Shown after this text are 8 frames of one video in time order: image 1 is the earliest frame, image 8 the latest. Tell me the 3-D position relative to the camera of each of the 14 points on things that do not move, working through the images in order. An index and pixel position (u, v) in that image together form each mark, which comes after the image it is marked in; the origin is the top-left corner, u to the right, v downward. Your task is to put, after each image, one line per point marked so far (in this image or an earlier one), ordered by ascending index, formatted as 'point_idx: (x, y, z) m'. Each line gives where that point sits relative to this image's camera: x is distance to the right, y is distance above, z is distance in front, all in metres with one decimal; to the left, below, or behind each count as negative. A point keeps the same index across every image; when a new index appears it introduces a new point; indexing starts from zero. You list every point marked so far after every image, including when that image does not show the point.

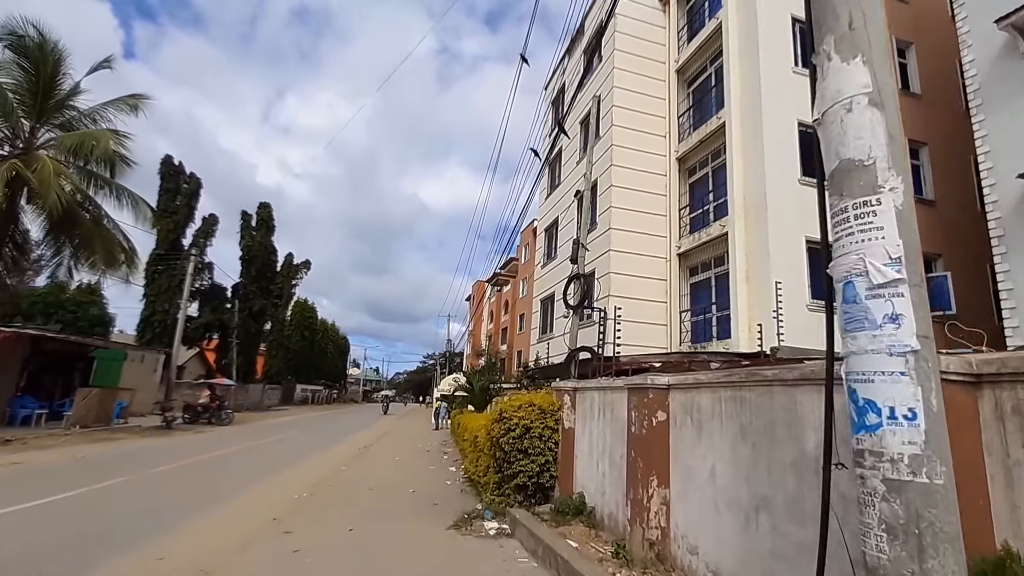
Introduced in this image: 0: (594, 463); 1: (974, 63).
0: (+0.9, -2.0, +5.5) m
1: (+9.3, +4.5, +9.7) m
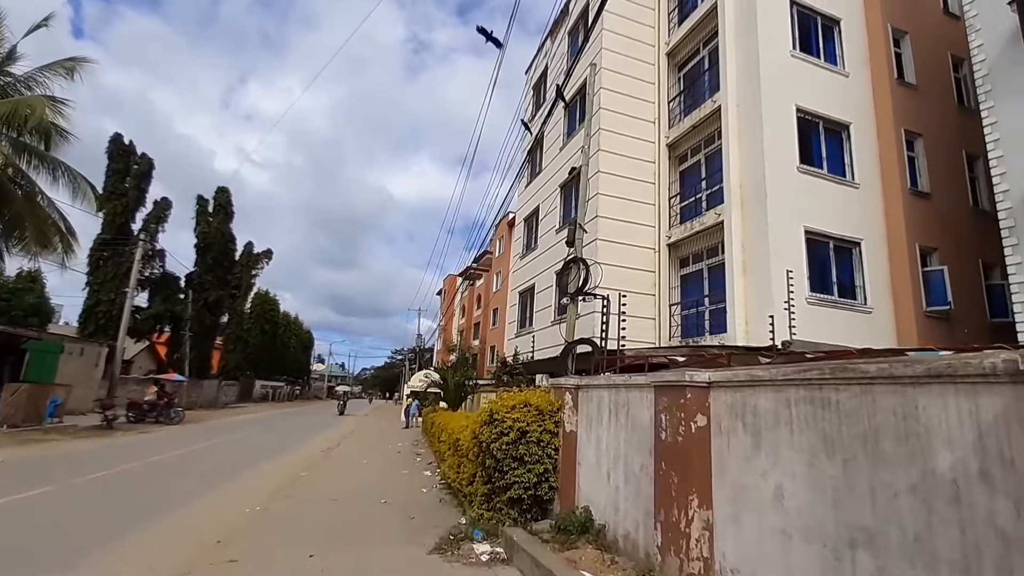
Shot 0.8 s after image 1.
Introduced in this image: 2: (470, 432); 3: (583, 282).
0: (+0.9, -1.8, +4.7) m
1: (+9.0, +4.6, +9.4) m
2: (-0.5, -1.8, +6.3) m
3: (+1.0, +0.1, +6.9) m
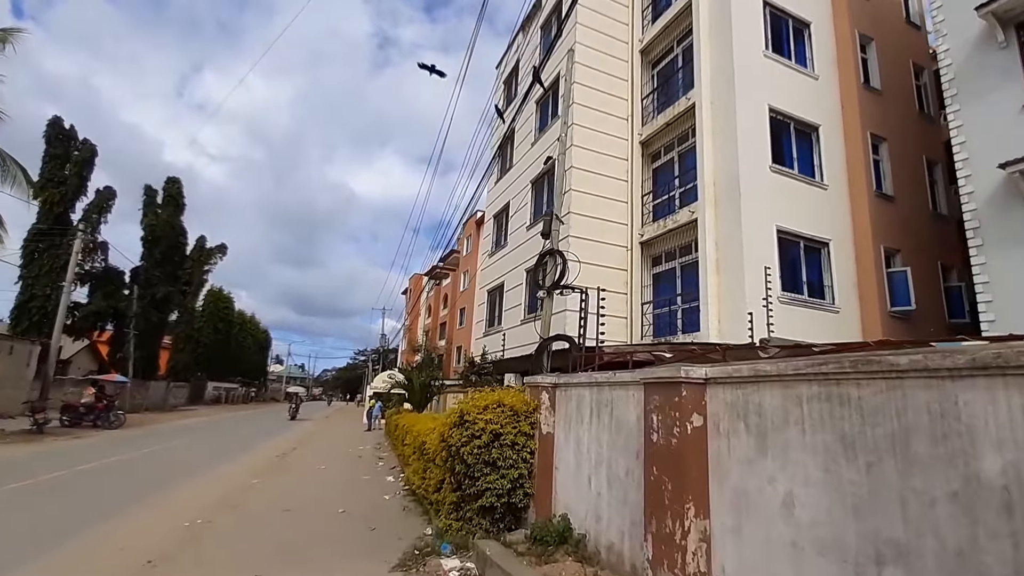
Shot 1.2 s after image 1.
0: (+0.6, -1.7, +4.3) m
1: (+8.5, +4.6, +9.6) m
2: (-0.9, -1.7, +5.9) m
3: (+0.6, +0.2, +6.6) m
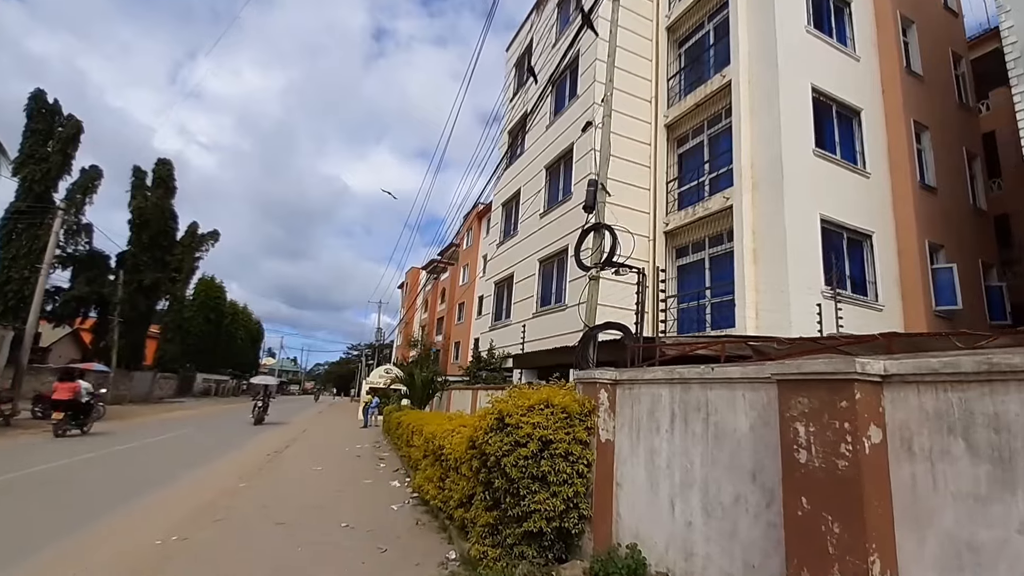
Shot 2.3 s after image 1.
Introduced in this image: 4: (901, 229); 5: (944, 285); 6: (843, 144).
0: (+1.1, -1.5, +3.4) m
1: (+9.0, +4.7, +8.7) m
2: (-0.5, -1.5, +4.9) m
3: (+1.1, +0.4, +5.6) m
4: (+8.8, +1.3, +11.1) m
5: (+9.4, +0.1, +10.7) m
6: (+7.4, +3.2, +11.1) m
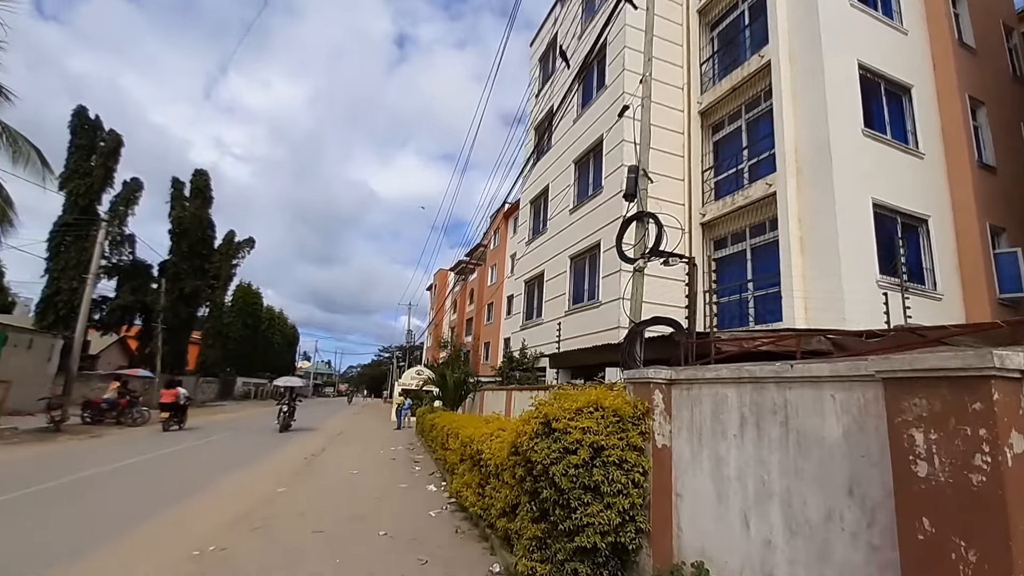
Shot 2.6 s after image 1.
0: (+1.4, -1.4, +3.0) m
1: (+9.5, +4.9, +7.9) m
2: (0.0, -1.5, +4.6) m
3: (+1.5, +0.5, +5.3) m
4: (+9.5, +1.6, +10.3) m
5: (+10.1, +0.4, +9.8) m
6: (+8.0, +3.5, +10.3) m
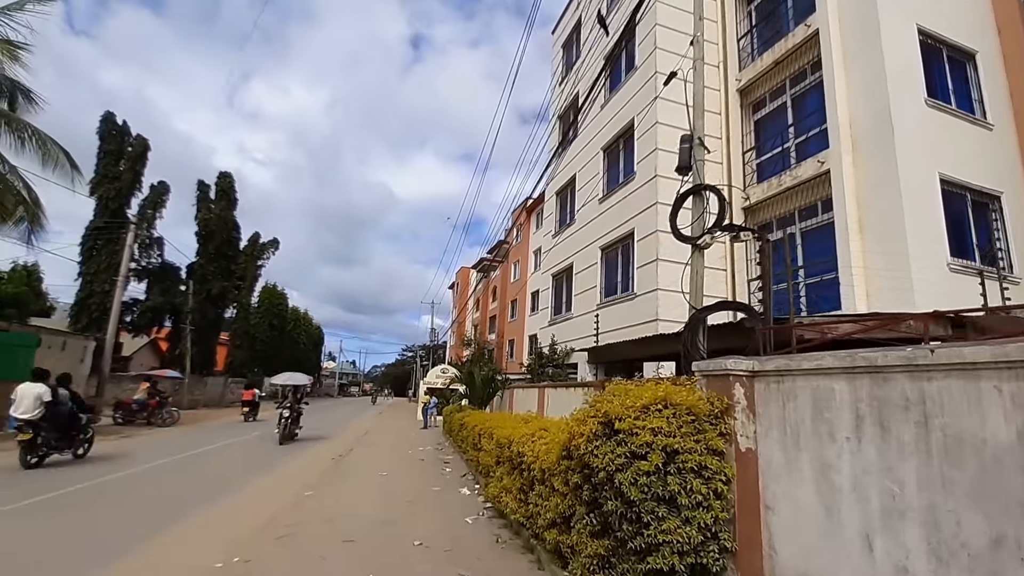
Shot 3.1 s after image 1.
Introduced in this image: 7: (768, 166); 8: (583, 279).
0: (+1.7, -1.3, +2.5) m
1: (+9.9, +5.3, +7.0) m
2: (+0.4, -1.3, +4.1) m
3: (+1.9, +0.6, +4.7) m
4: (+10.1, +1.9, +9.4) m
5: (+10.7, +0.7, +8.9) m
6: (+8.6, +3.8, +9.5) m
7: (+5.6, +2.7, +10.7) m
8: (+2.0, +0.3, +13.7) m
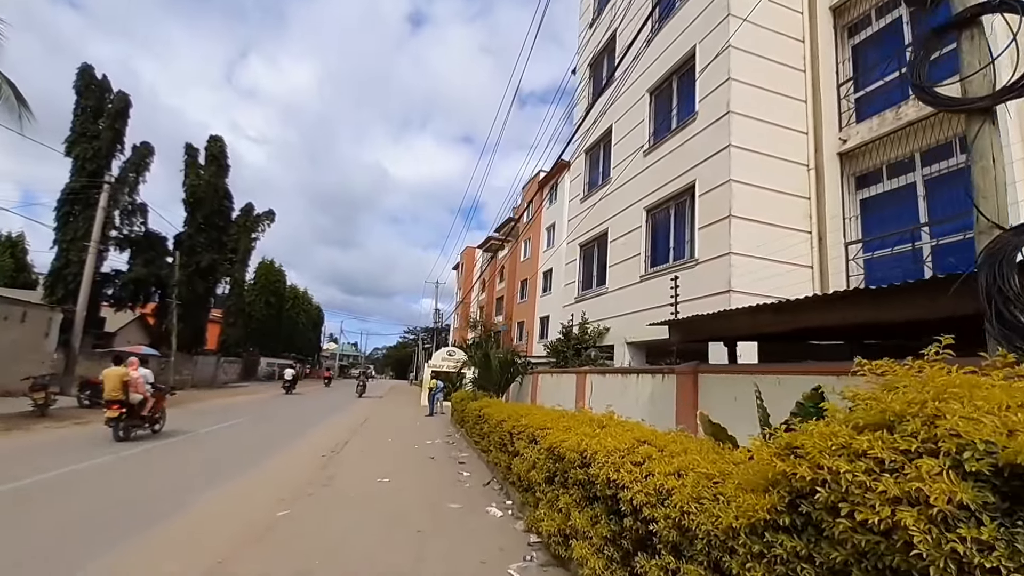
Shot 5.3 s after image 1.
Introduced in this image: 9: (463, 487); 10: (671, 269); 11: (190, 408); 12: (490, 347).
0: (+2.3, -0.9, +0.4) m
1: (+10.6, +5.7, +4.7) m
2: (+0.9, -0.9, +2.1) m
3: (+2.5, +1.1, +2.6) m
4: (+10.7, +2.4, +7.2) m
5: (+11.3, +1.1, +6.7) m
6: (+9.3, +4.3, +7.2) m
7: (+6.2, +3.2, +8.5) m
8: (+2.6, +1.0, +11.6) m
9: (-0.7, -2.8, +6.9) m
10: (+3.1, +0.4, +9.5) m
11: (-11.4, -4.2, +17.4) m
12: (-0.6, -1.6, +13.5) m
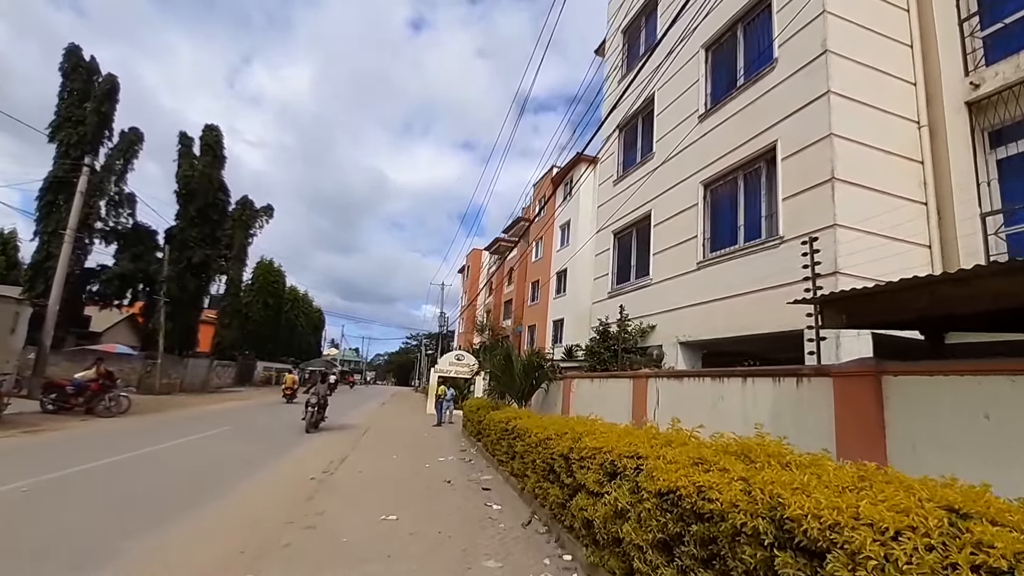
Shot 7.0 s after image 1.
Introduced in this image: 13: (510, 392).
0: (+2.8, -0.5, -1.4) m
1: (+11.2, +5.9, +3.0) m
2: (+1.5, -0.5, +0.3) m
3: (+3.0, +1.4, +0.8) m
4: (+11.3, +2.6, +5.4) m
5: (+11.9, +1.3, +4.9) m
6: (+9.9, +4.5, +5.5) m
7: (+6.8, +3.4, +6.7) m
8: (+3.2, +1.2, +9.8) m
9: (-0.1, -2.5, +5.1) m
10: (+3.7, +0.6, +7.7) m
11: (-10.8, -4.0, +15.6) m
12: (-0.1, -1.4, +11.7) m
13: (-0.1, -2.5, +11.6) m
